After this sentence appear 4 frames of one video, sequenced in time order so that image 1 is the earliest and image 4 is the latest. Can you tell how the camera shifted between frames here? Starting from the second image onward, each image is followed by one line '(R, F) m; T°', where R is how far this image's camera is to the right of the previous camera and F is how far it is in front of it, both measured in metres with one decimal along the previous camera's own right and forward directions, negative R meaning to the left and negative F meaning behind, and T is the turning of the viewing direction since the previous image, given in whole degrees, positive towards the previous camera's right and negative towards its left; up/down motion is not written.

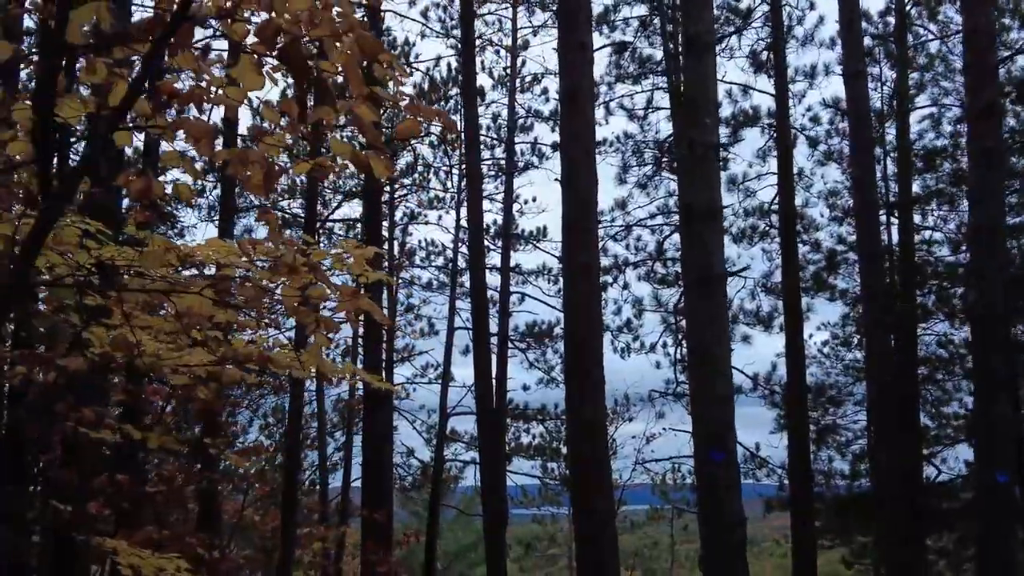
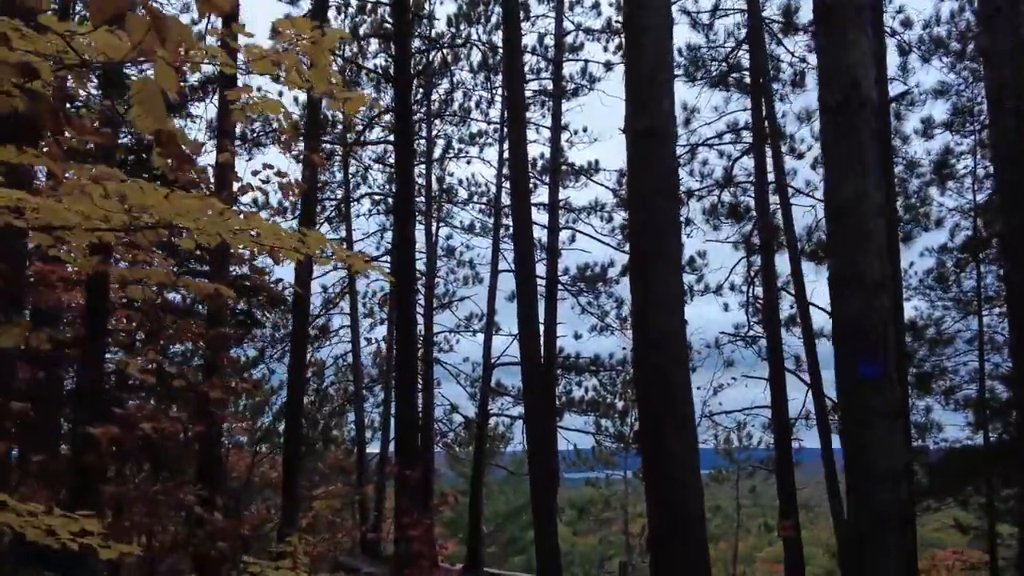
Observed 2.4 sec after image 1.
(0.0, +1.6) m; -3°
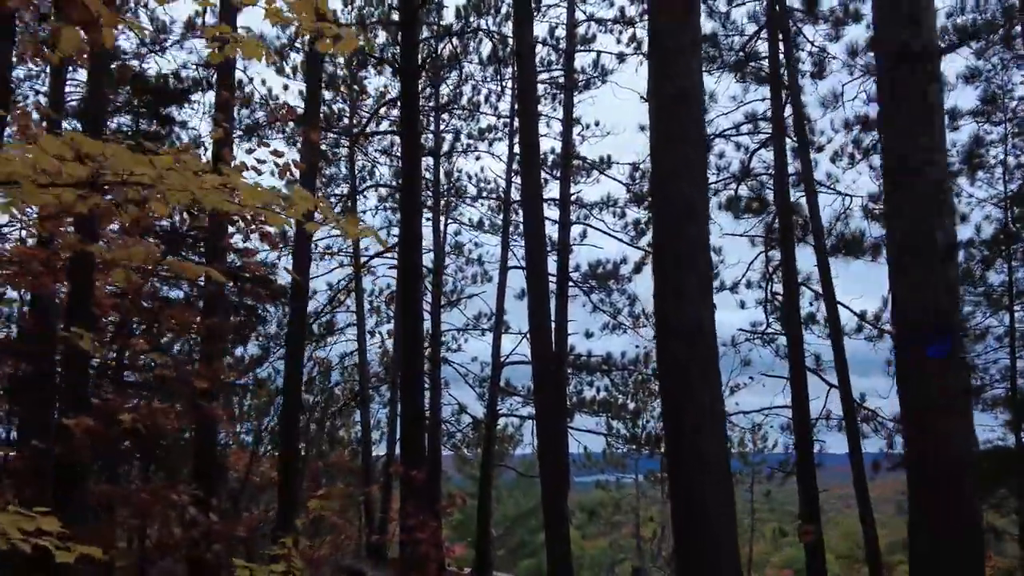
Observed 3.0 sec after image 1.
(0.0, +0.4) m; -1°
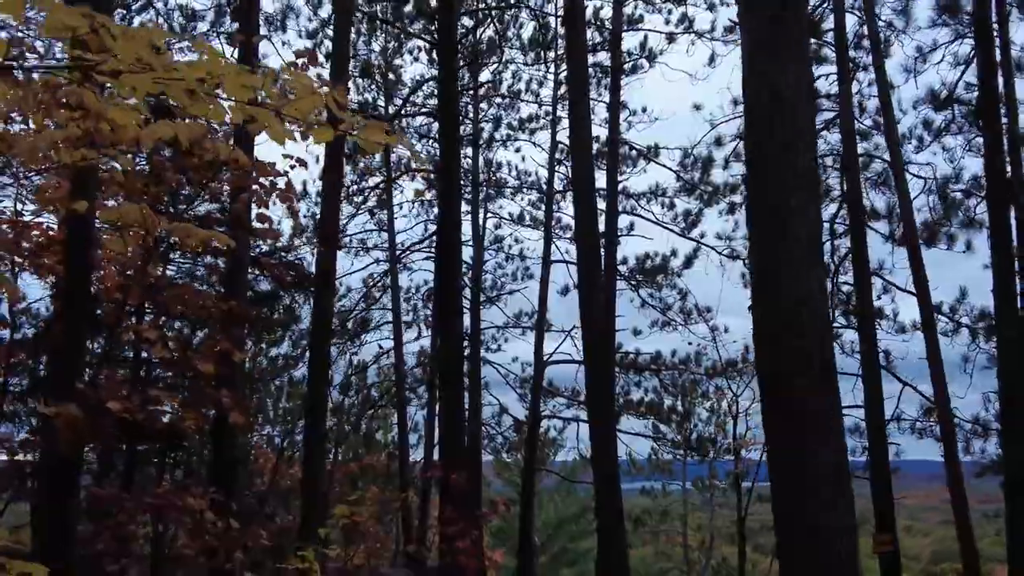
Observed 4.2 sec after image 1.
(-0.1, +0.8) m; -2°
